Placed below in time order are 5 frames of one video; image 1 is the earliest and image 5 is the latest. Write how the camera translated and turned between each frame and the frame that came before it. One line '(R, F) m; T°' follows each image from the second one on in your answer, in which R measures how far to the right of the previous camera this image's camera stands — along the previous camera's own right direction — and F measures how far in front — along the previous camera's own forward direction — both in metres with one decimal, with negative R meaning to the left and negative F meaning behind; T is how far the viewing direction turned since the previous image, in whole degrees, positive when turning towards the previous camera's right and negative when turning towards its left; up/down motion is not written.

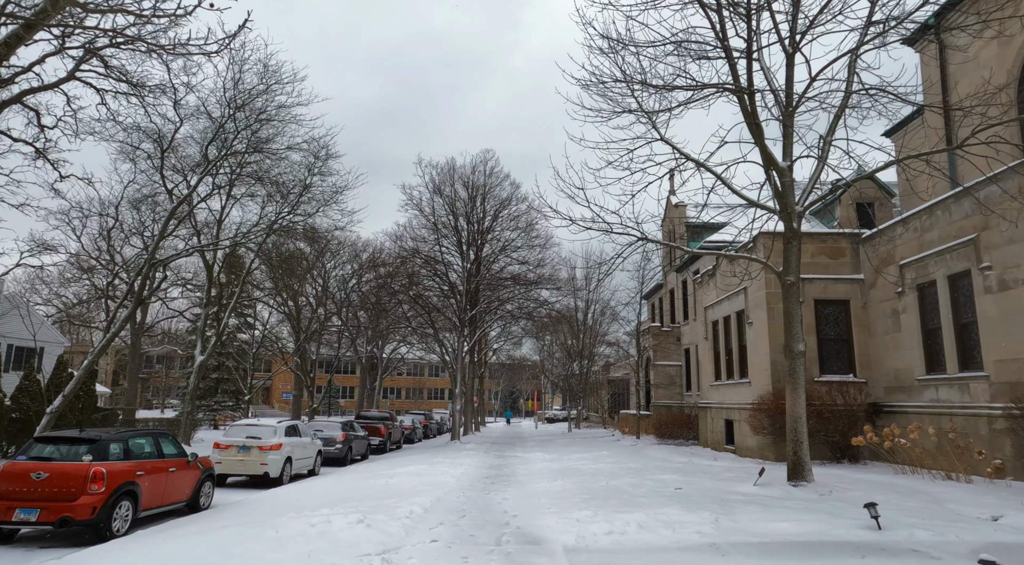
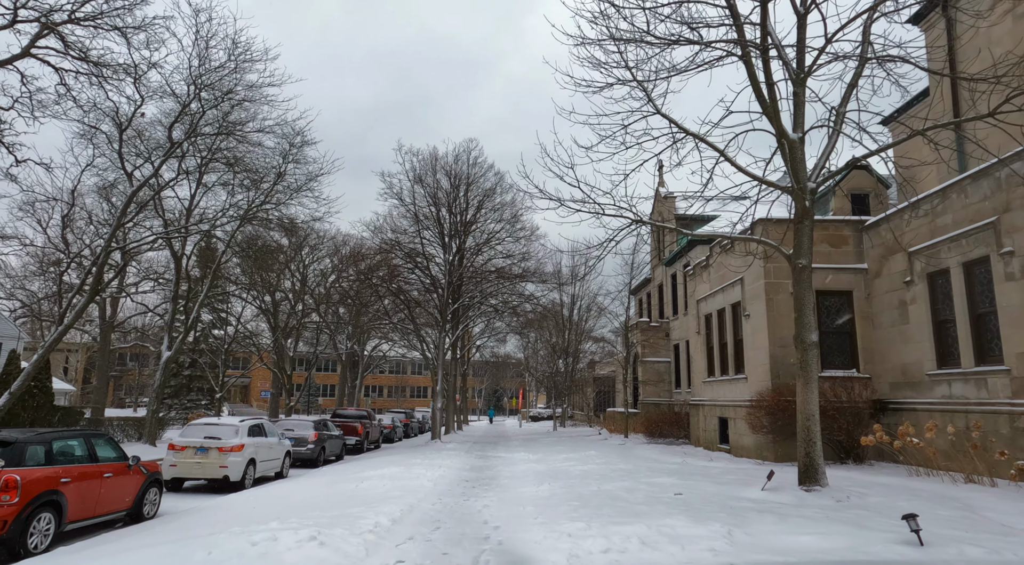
(0.0, +1.1) m; +1°
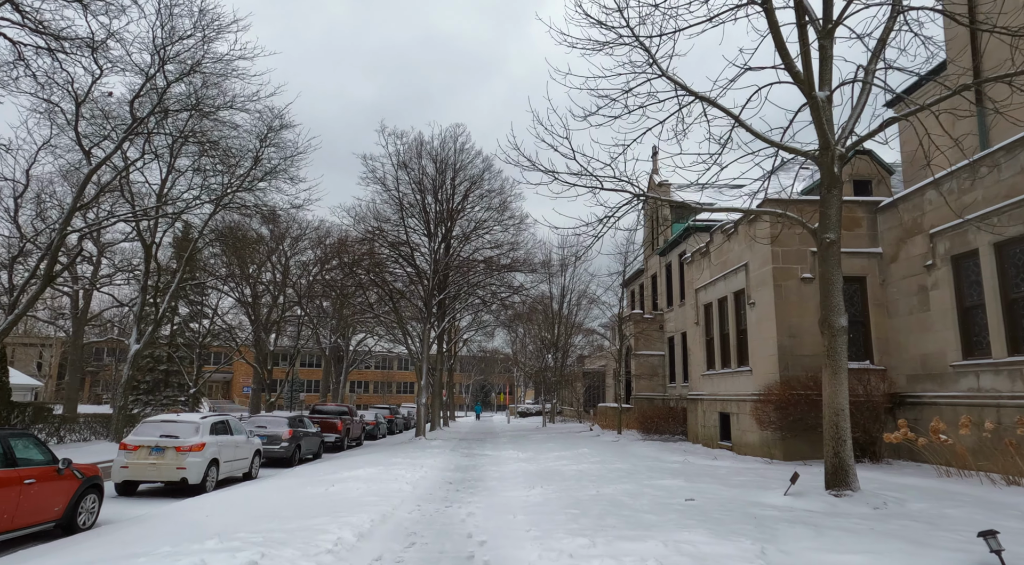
(0.0, +1.2) m; +1°
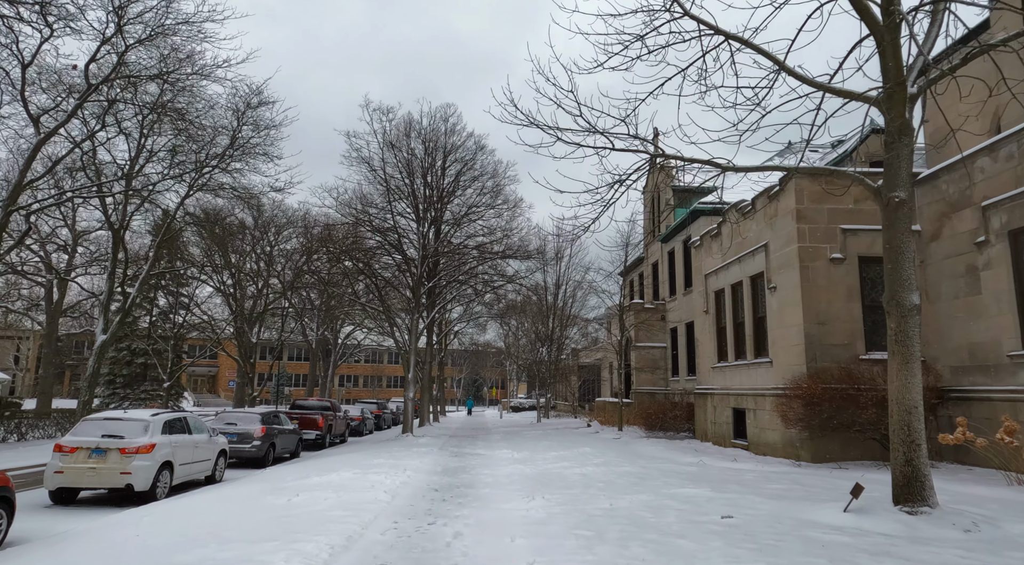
(-0.1, +1.5) m; +1°
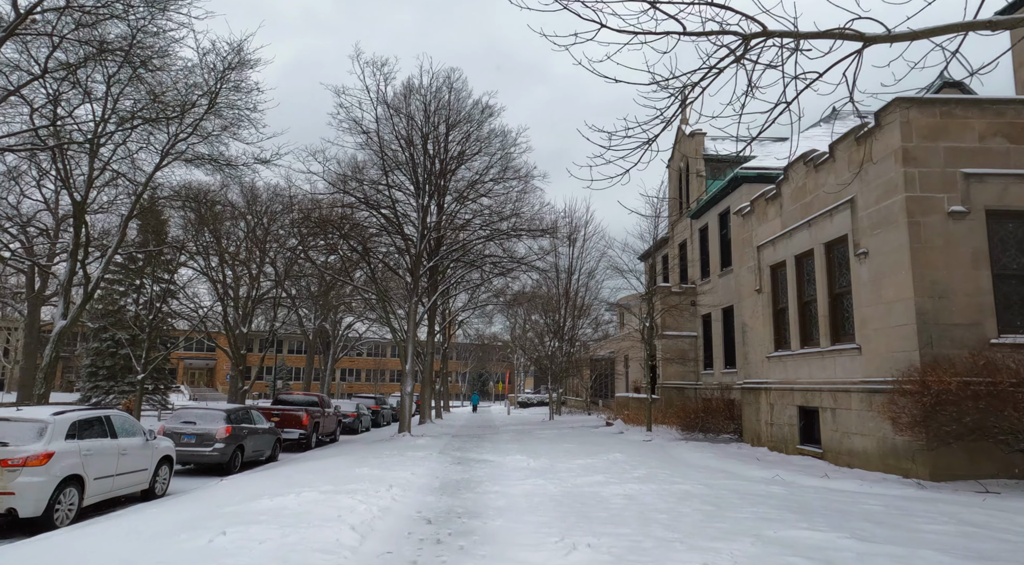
(-0.2, +2.9) m; 0°
